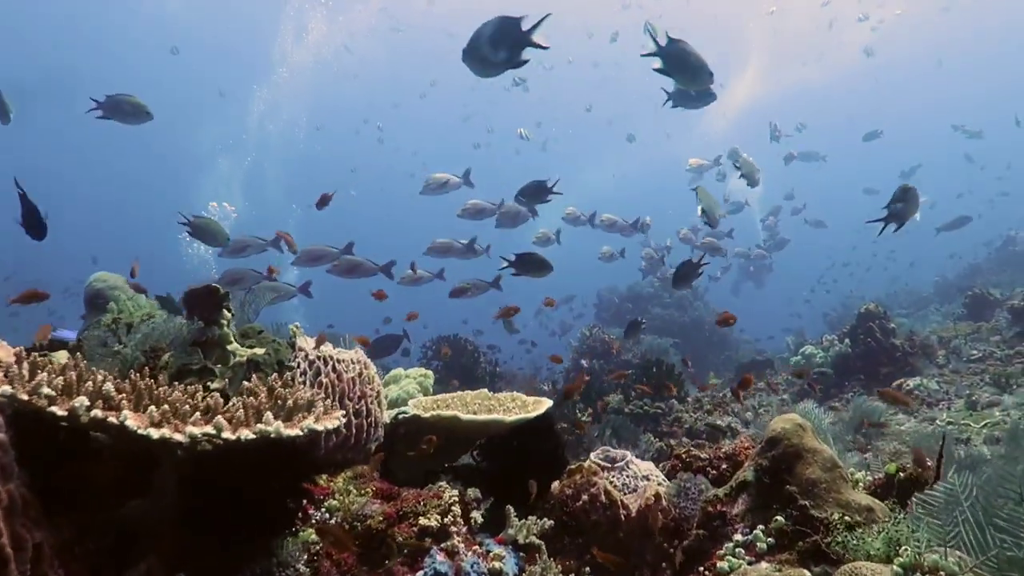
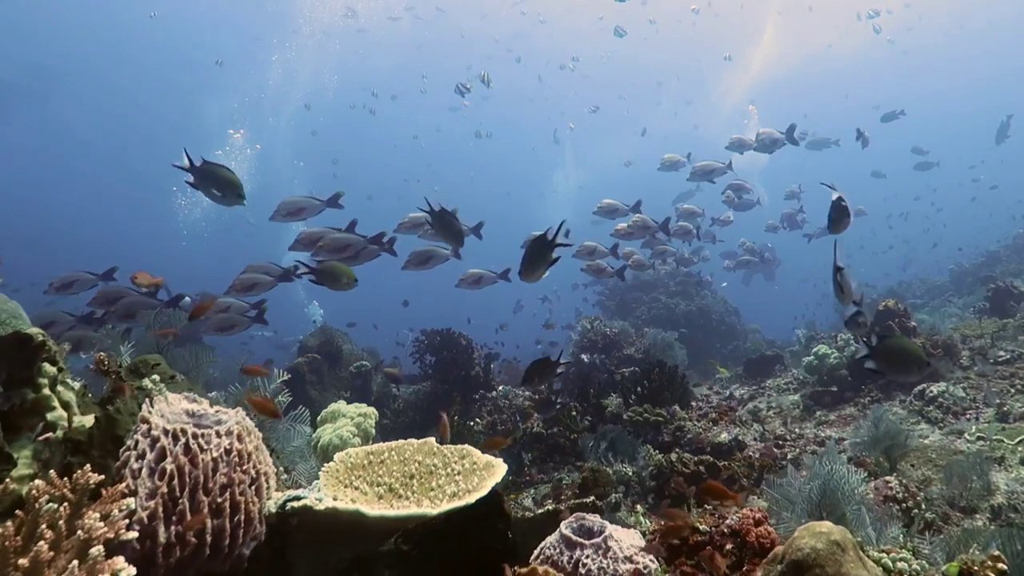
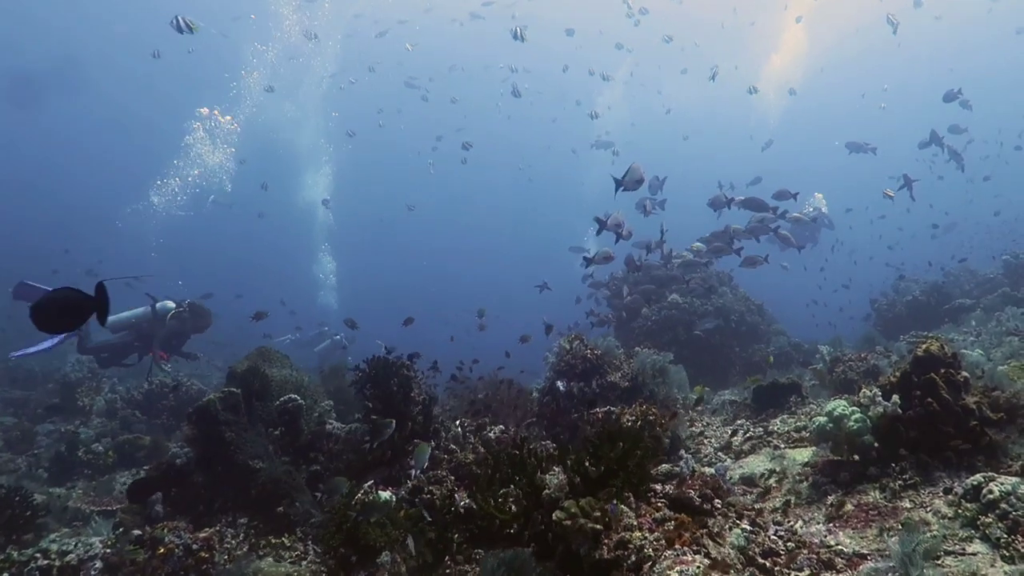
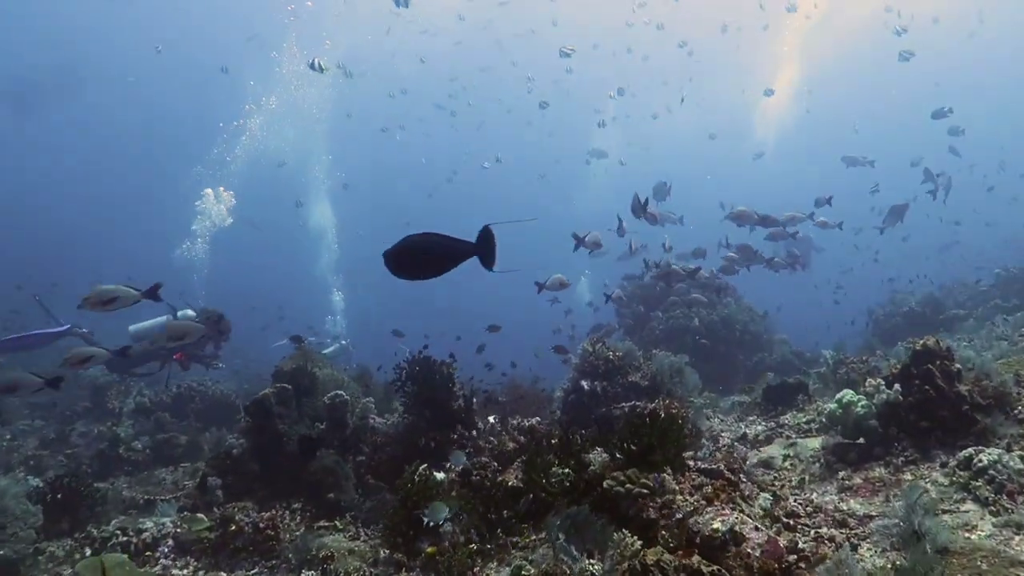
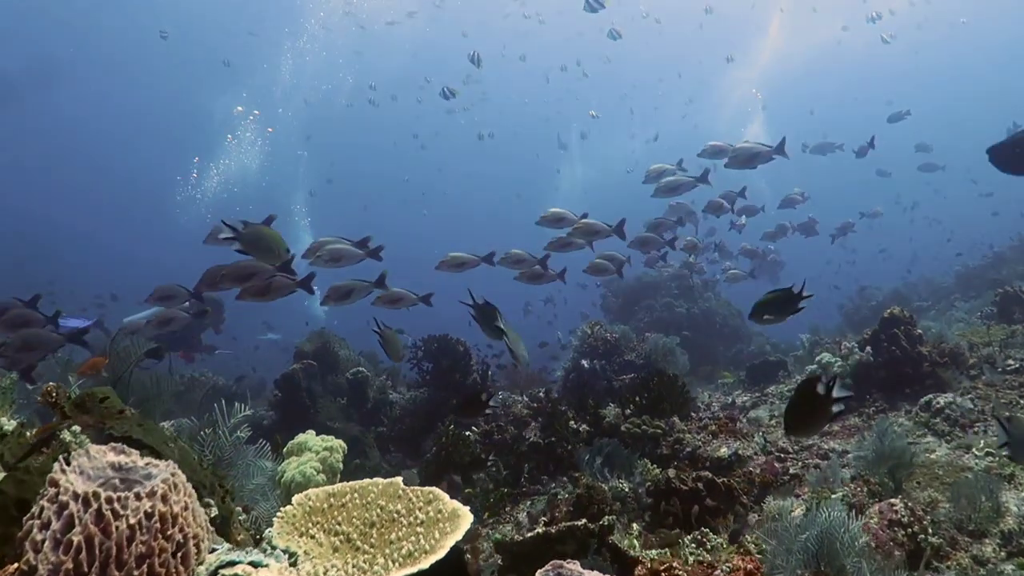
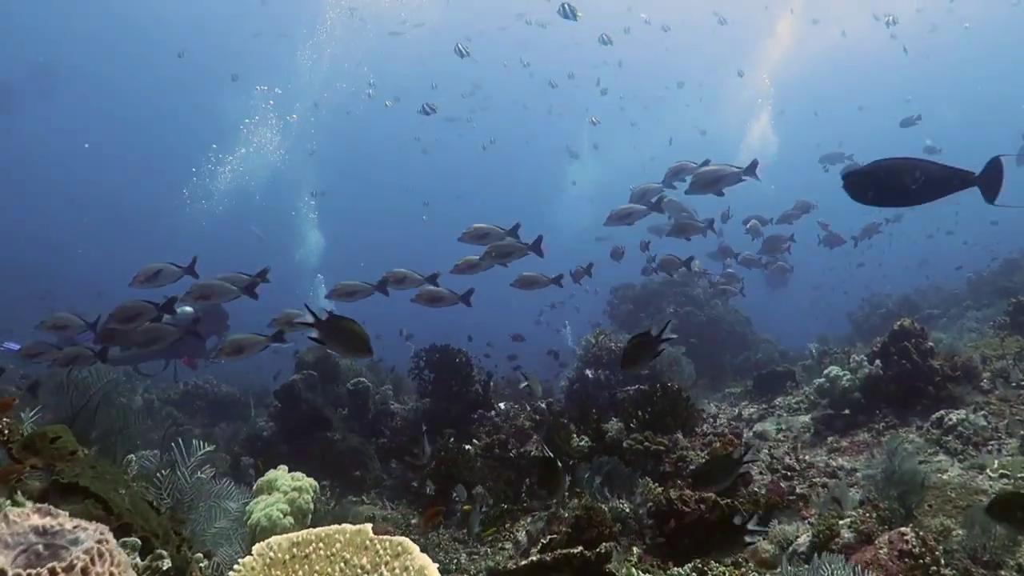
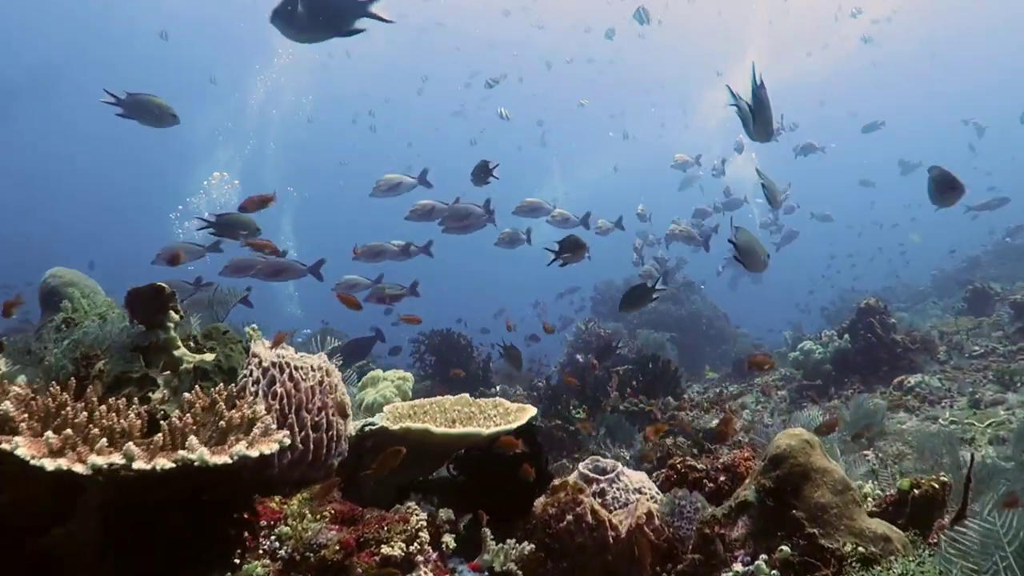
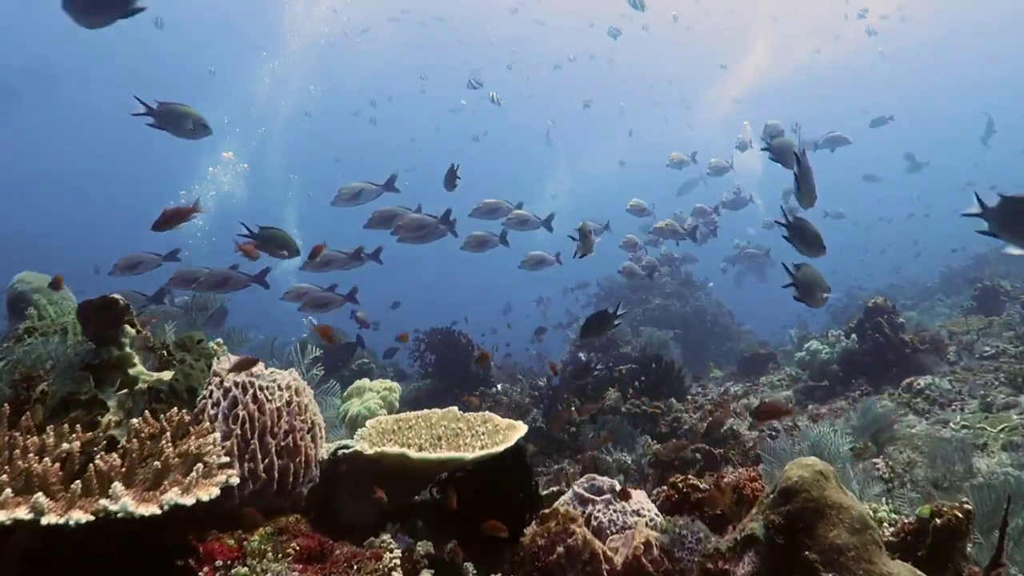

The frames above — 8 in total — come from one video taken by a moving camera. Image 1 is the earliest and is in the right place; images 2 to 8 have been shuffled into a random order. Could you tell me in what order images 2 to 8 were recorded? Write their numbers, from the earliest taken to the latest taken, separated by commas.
7, 8, 2, 5, 6, 4, 3
